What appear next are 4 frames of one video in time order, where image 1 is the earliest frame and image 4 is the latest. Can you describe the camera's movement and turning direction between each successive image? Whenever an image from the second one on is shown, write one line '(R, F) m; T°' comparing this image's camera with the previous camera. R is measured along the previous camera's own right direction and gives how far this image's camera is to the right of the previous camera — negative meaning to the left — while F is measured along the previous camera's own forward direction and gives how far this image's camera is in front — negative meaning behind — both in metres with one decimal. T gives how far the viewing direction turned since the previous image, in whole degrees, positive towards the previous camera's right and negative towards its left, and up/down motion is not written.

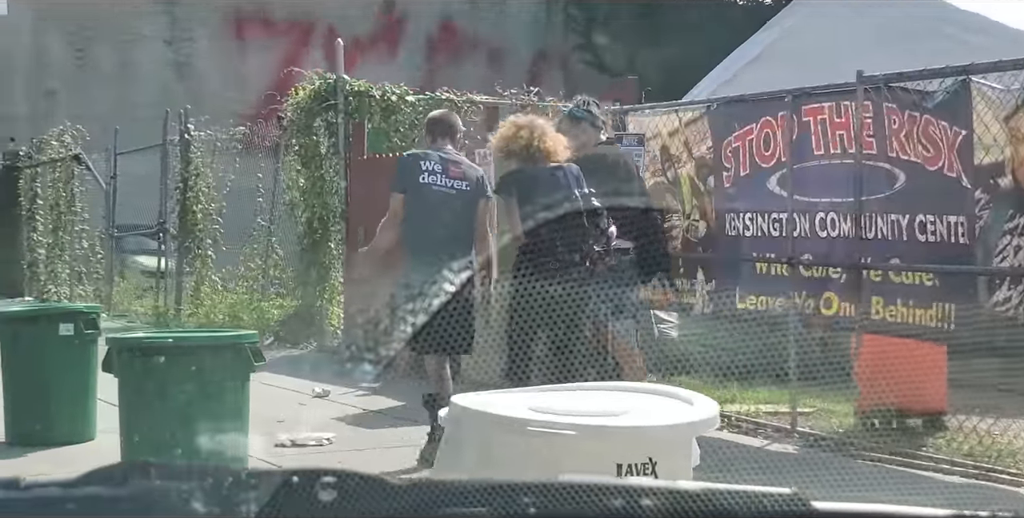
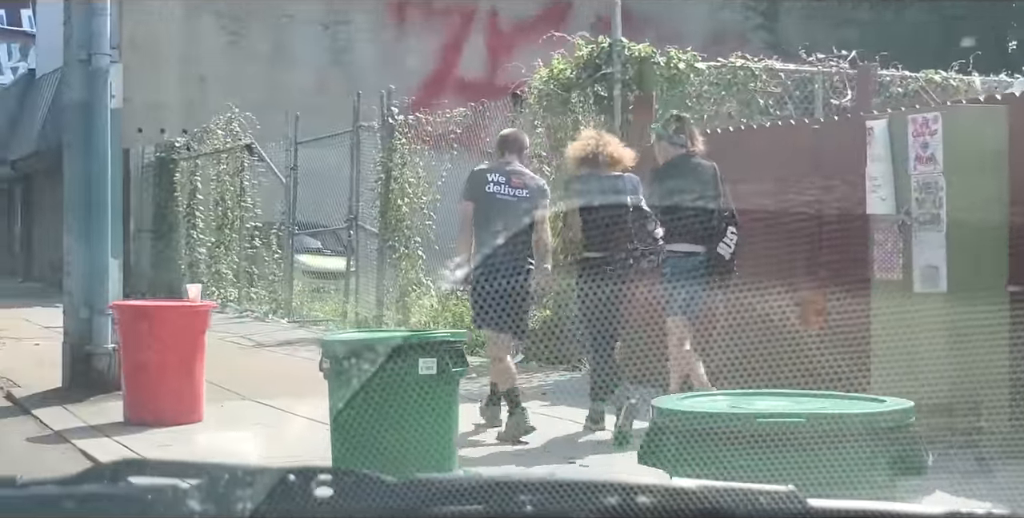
(-1.4, +1.6) m; -5°
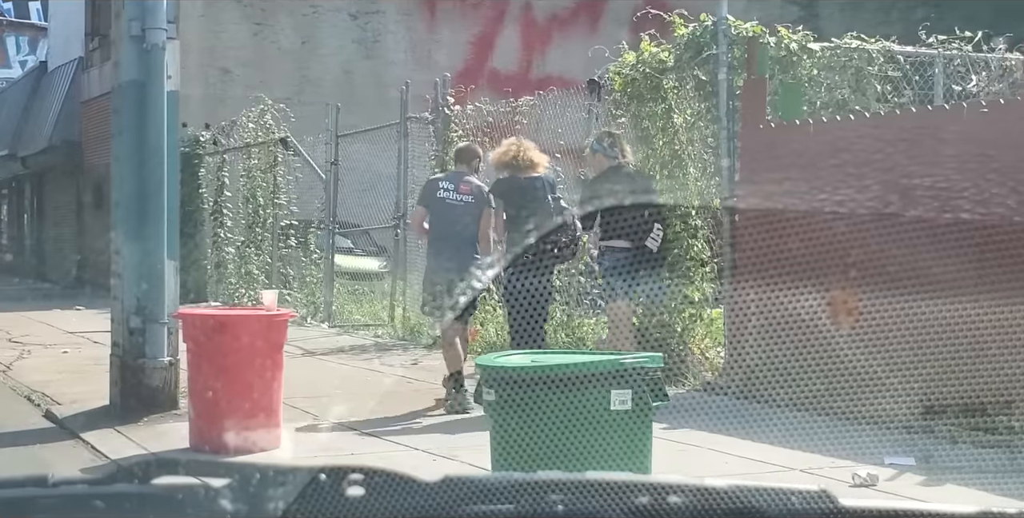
(-0.5, +0.7) m; 0°
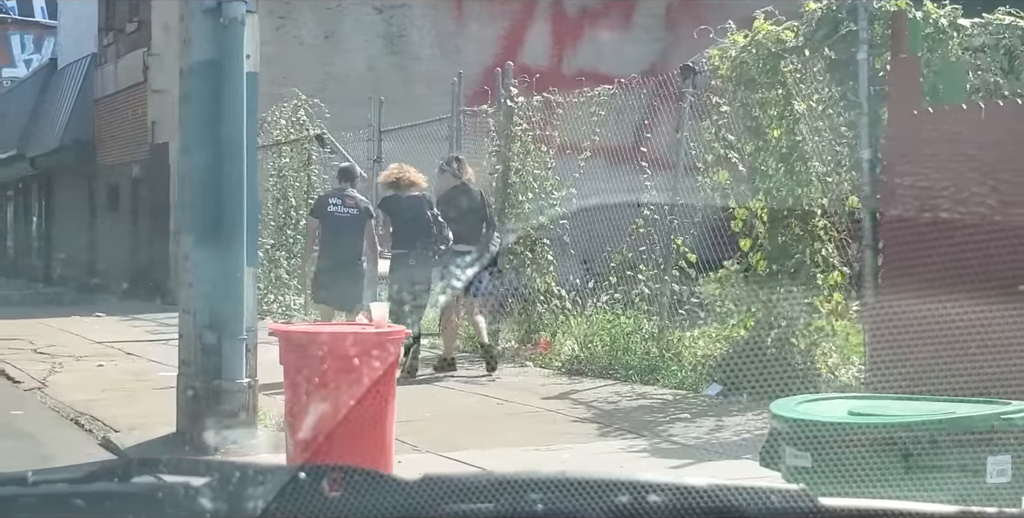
(-0.6, +0.8) m; 0°
